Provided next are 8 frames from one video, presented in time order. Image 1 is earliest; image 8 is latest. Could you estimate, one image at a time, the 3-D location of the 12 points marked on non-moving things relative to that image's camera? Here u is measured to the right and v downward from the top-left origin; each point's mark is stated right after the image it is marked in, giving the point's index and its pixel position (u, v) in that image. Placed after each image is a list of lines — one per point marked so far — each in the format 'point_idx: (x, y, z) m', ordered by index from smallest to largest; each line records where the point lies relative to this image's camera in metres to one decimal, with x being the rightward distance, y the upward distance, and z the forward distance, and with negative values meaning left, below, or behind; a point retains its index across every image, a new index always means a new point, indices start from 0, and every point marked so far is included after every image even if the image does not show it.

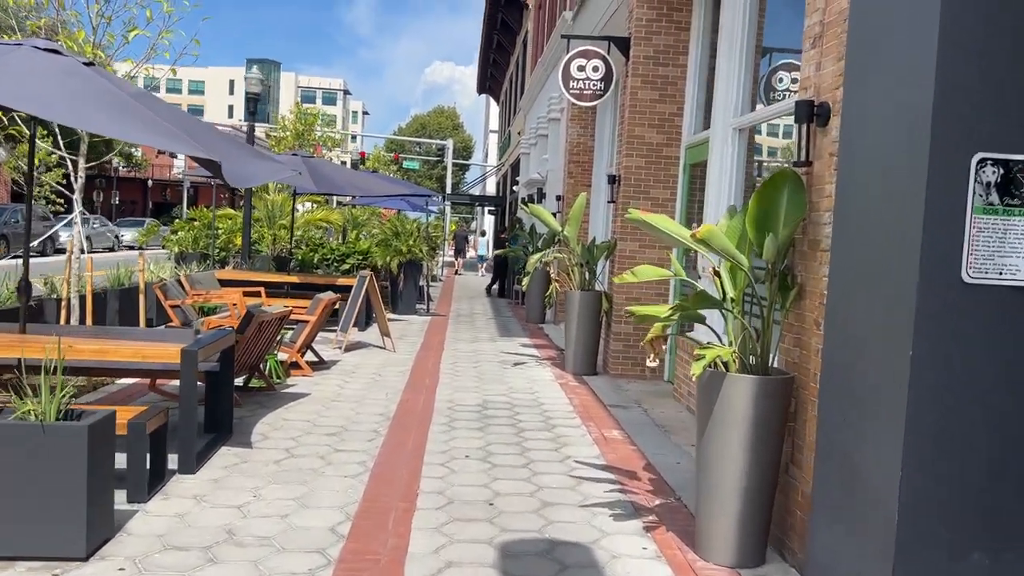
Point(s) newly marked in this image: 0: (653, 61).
0: (+1.5, +2.5, +9.0) m
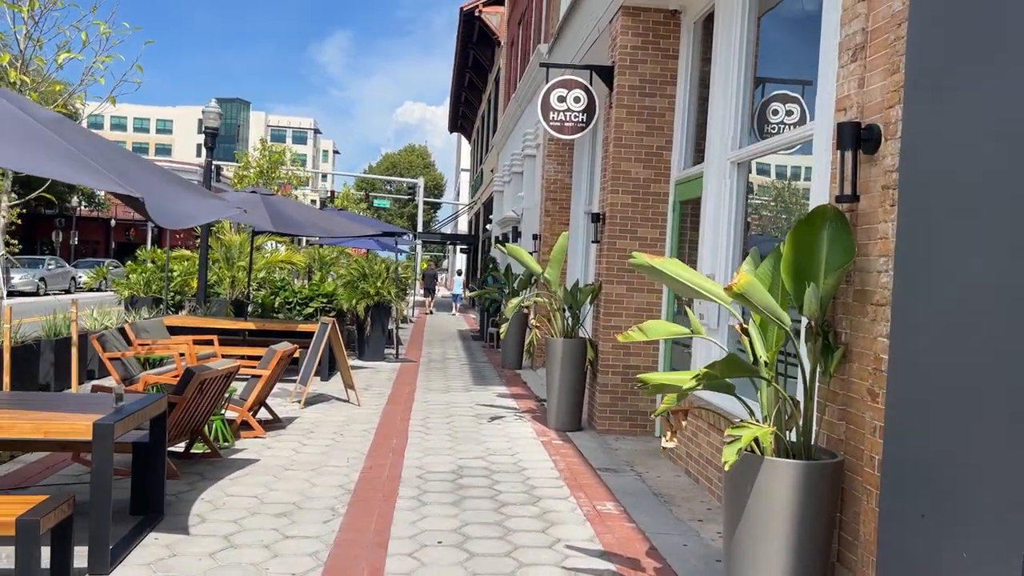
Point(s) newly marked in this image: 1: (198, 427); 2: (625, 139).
0: (+1.3, +2.0, +8.4) m
1: (-2.6, -1.1, +6.8) m
2: (+1.2, +1.5, +8.4) m
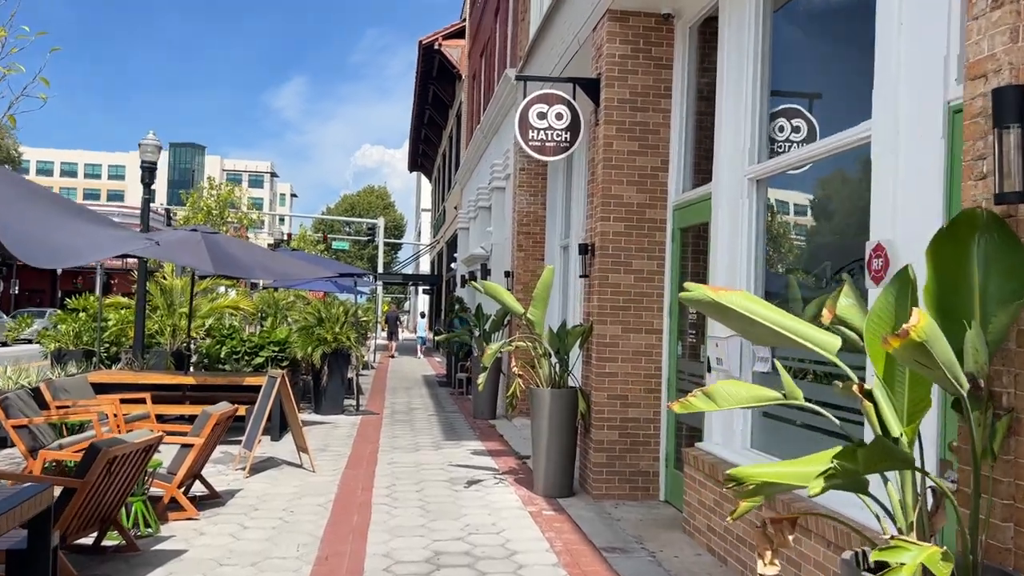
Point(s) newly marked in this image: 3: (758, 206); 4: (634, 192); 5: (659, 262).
0: (+1.1, +1.7, +7.4) m
1: (-2.7, -1.5, +5.5) m
2: (+0.9, +1.2, +7.4) m
3: (+1.8, +0.6, +5.9) m
4: (+1.1, +0.9, +7.4) m
5: (+1.3, +0.2, +7.5) m
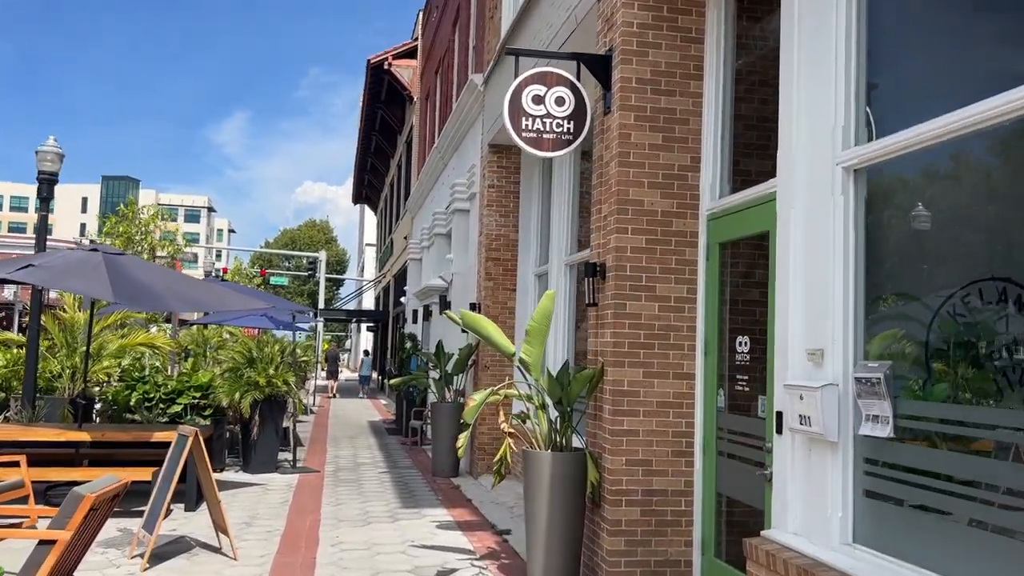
0: (+1.0, +1.4, +5.8) m
1: (-2.6, -1.6, +3.5) m
2: (+0.9, +0.9, +5.8) m
3: (+1.8, +0.4, +4.3) m
4: (+1.0, +0.6, +5.8) m
5: (+1.2, 0.0, +5.8) m
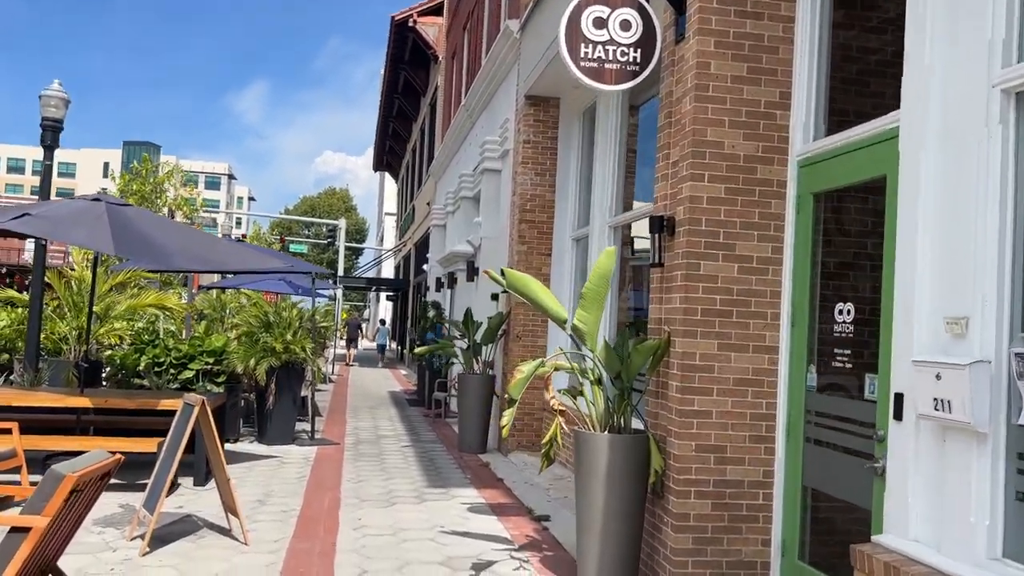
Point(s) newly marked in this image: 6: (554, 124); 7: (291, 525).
0: (+1.3, +1.7, +4.9) m
1: (-2.4, -1.4, +2.8) m
2: (+1.2, +1.2, +4.9) m
3: (+2.1, +0.6, +3.4) m
4: (+1.4, +0.9, +5.0) m
5: (+1.6, +0.3, +5.0) m
6: (+0.5, +2.0, +10.3) m
7: (-1.7, -1.8, +6.3) m
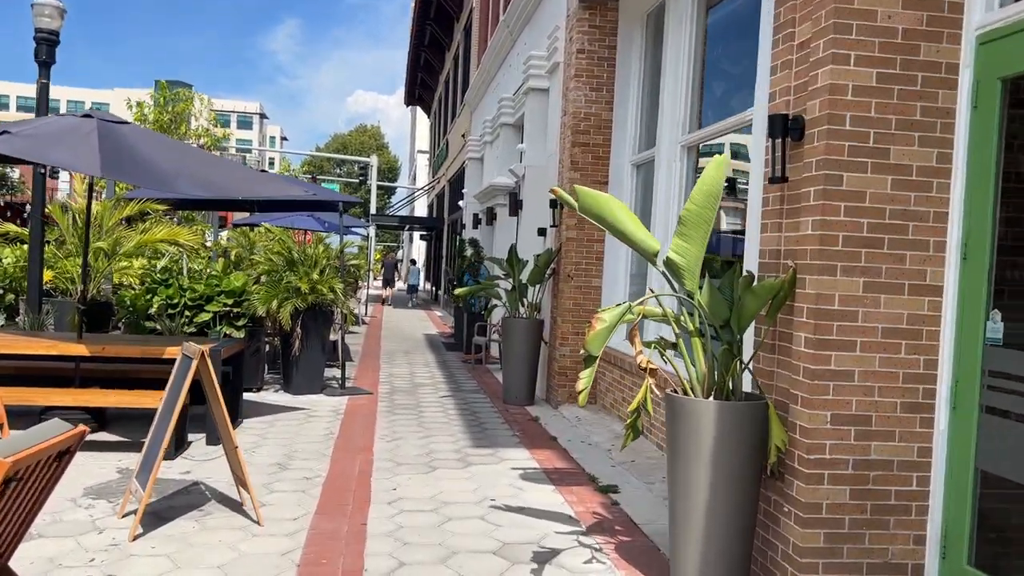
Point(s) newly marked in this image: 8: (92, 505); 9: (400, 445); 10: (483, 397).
0: (+1.7, +2.0, +3.6) m
1: (-2.1, -1.2, +1.8) m
2: (+1.5, +1.5, +3.6) m
3: (+2.4, +0.9, +2.1) m
4: (+1.7, +1.3, +3.7) m
5: (+1.9, +0.6, +3.7) m
6: (+1.1, +2.8, +8.9) m
7: (-1.3, -1.4, +5.4) m
8: (-2.5, -1.3, +5.0) m
9: (-0.9, -1.3, +6.9) m
10: (-0.3, -1.3, +9.5) m
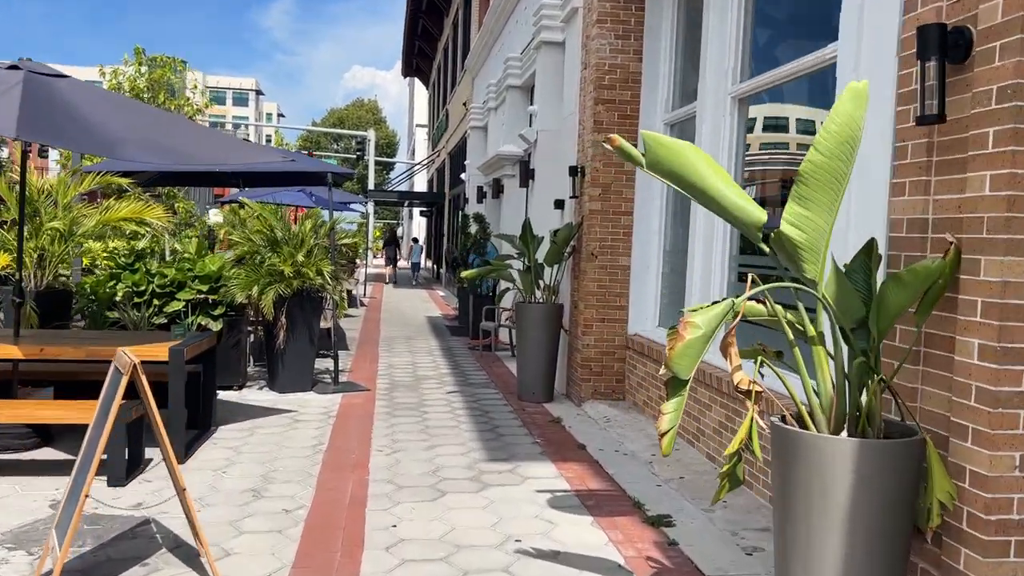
0: (+1.8, +2.1, +2.4) m
1: (-1.9, -1.2, +0.7) m
2: (+1.7, +1.6, +2.4) m
3: (+2.5, +0.9, +1.0) m
4: (+1.8, +1.3, +2.5) m
5: (+2.1, +0.7, +2.6) m
6: (+1.2, +3.0, +7.7) m
7: (-1.1, -1.3, +4.3) m
8: (-2.4, -1.3, +3.9) m
9: (-0.8, -1.2, +5.8) m
10: (-0.2, -1.1, +8.4) m
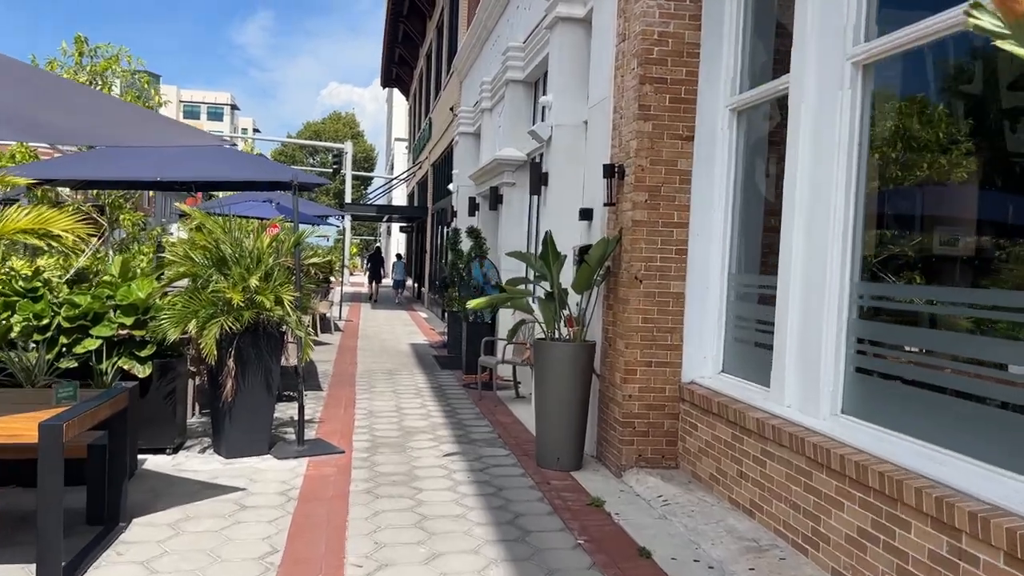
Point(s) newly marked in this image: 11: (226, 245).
0: (+2.1, +1.9, +0.7) m
1: (-1.6, -1.3, -1.2) m
2: (+2.0, +1.4, +0.7) m
3: (+2.8, +0.8, -0.8) m
4: (+2.1, +1.2, +0.7) m
5: (+2.3, +0.5, +0.8) m
6: (+1.3, +2.7, +6.0) m
7: (-0.9, -1.5, +2.4) m
8: (-2.1, -1.4, +2.0) m
9: (-0.6, -1.4, +4.0) m
10: (0.0, -1.3, +6.6) m
11: (-2.3, +0.4, +6.7) m
